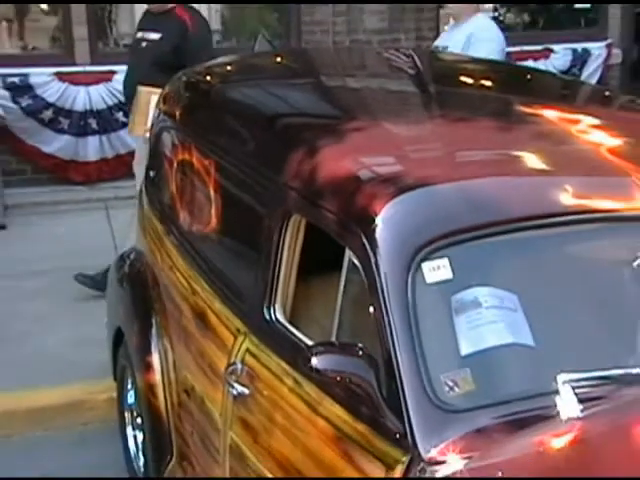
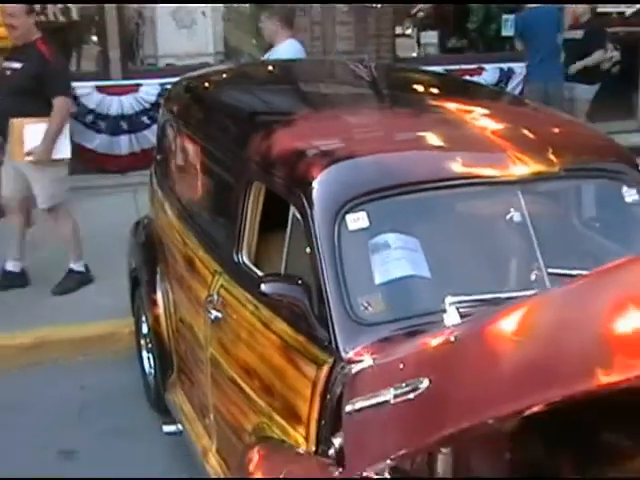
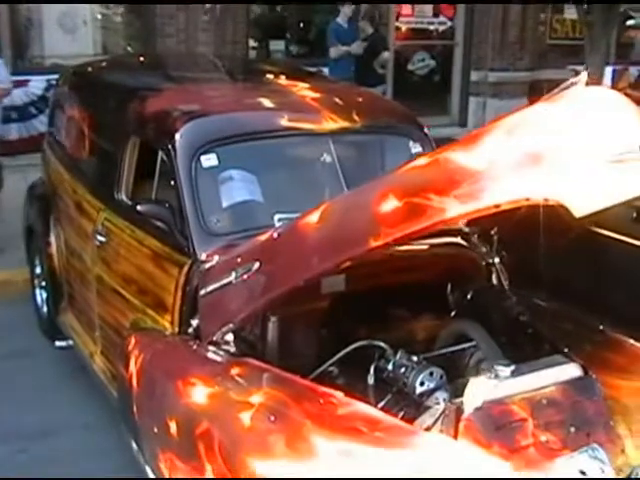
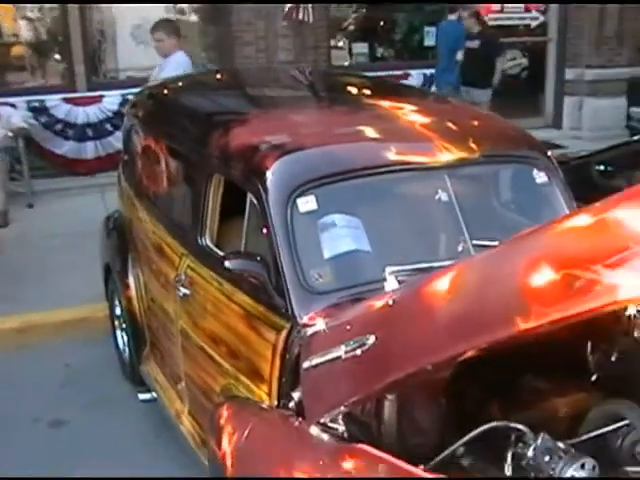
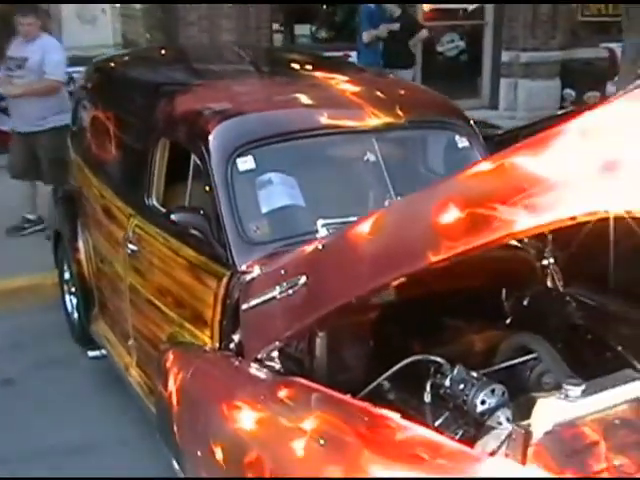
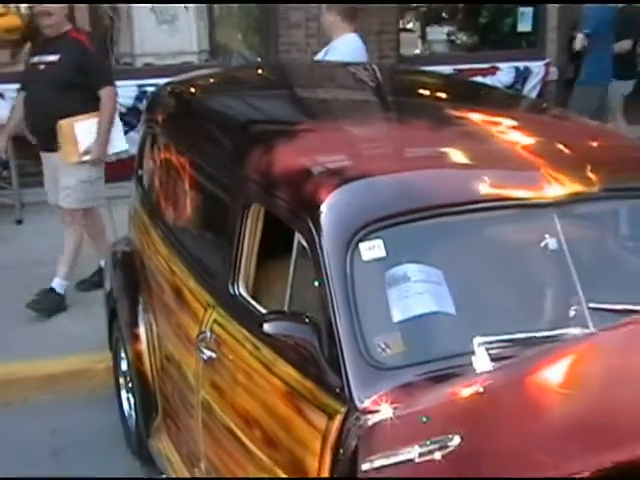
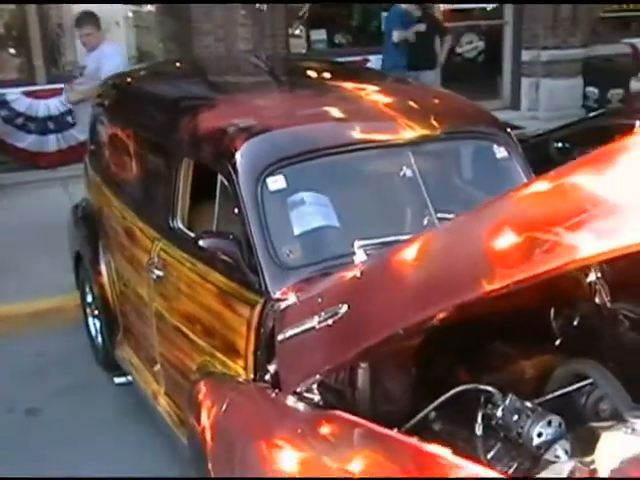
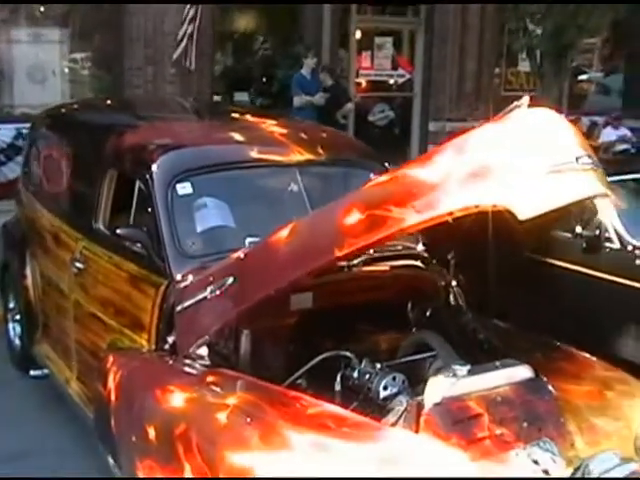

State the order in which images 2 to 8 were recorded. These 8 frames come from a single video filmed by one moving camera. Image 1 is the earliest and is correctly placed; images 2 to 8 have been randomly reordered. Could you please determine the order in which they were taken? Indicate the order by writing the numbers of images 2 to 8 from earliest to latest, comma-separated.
6, 2, 4, 7, 5, 3, 8
